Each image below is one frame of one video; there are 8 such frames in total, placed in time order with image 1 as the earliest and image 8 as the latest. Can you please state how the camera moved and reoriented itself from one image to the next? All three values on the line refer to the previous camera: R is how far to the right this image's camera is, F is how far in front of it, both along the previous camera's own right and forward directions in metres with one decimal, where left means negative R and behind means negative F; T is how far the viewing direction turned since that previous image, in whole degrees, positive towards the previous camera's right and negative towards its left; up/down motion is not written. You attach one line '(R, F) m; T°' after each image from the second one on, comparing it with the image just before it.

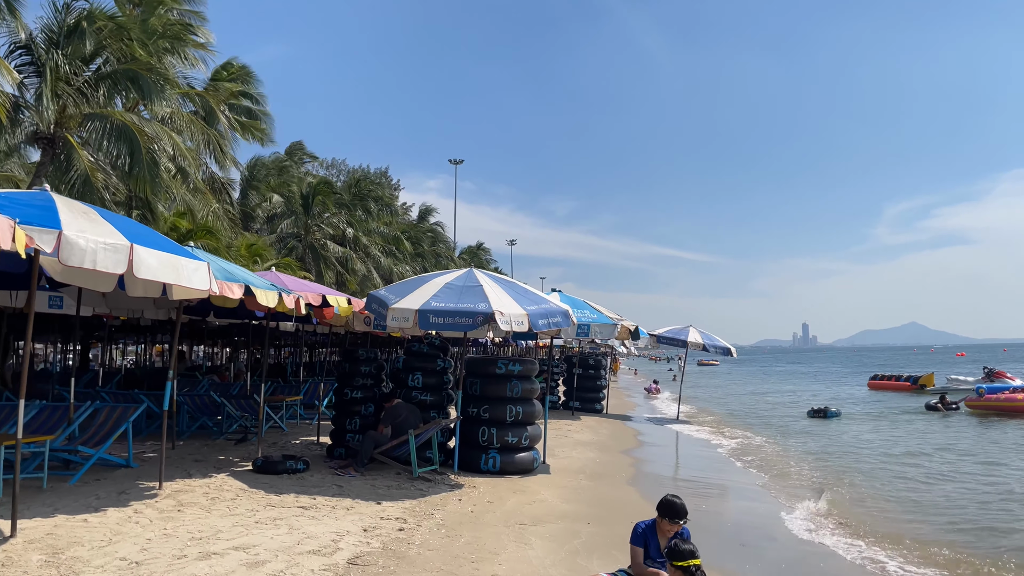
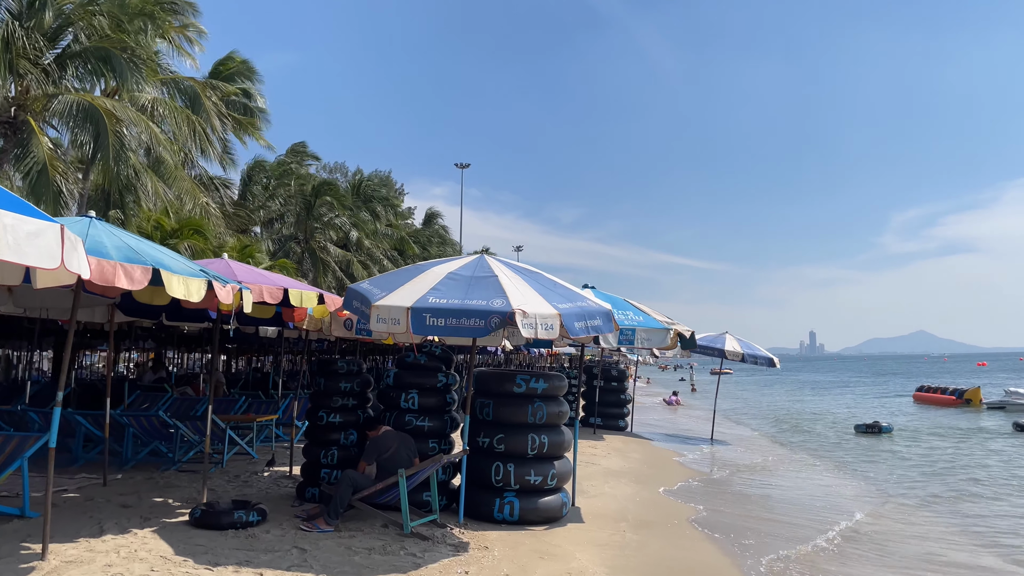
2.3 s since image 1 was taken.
(-0.2, +2.1) m; 0°
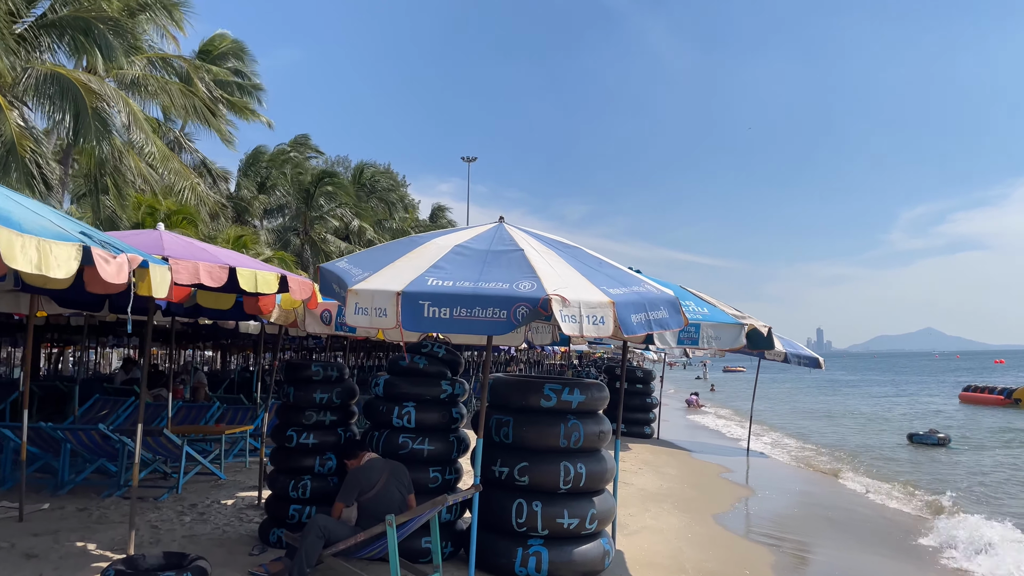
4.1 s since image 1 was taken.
(-0.2, +1.7) m; 0°
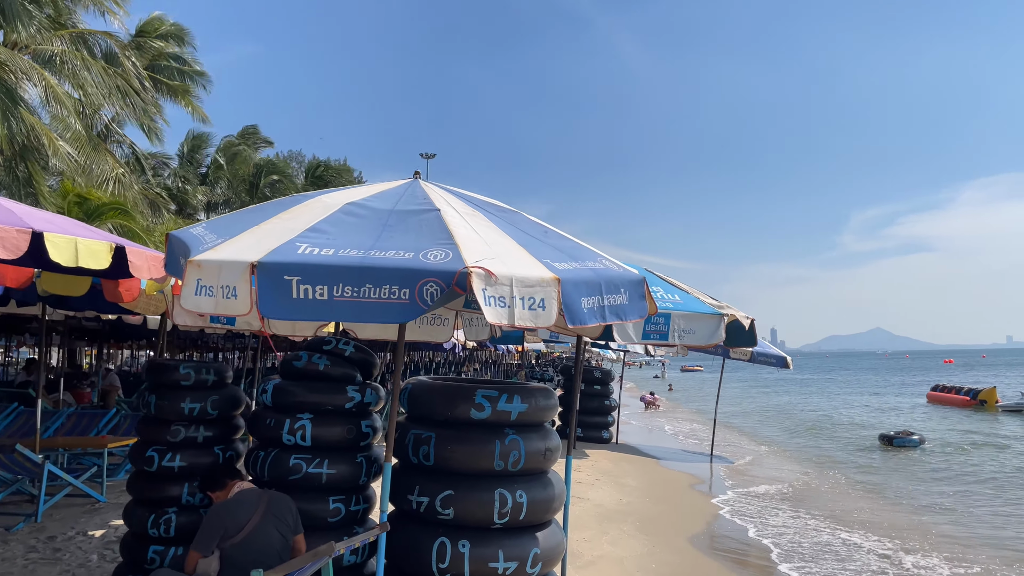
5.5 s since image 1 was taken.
(+0.3, +1.1) m; +3°
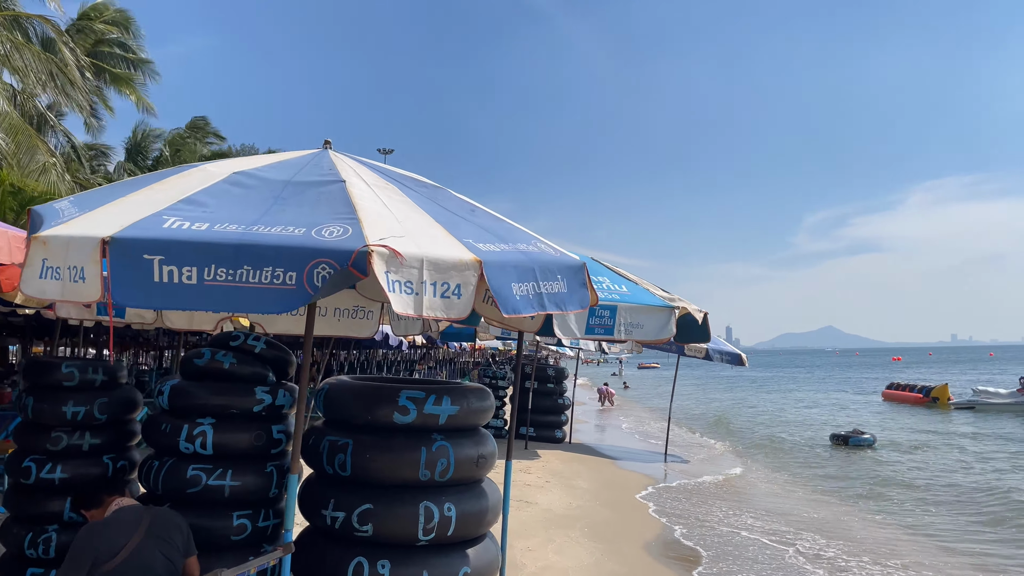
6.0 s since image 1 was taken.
(+0.2, +0.4) m; +3°
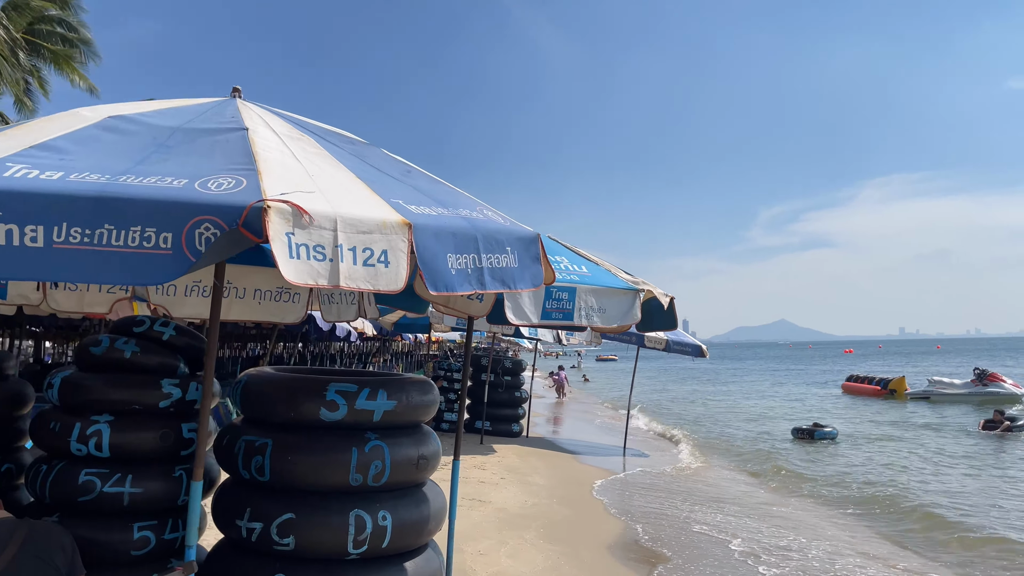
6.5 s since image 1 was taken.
(+0.1, +0.4) m; +3°
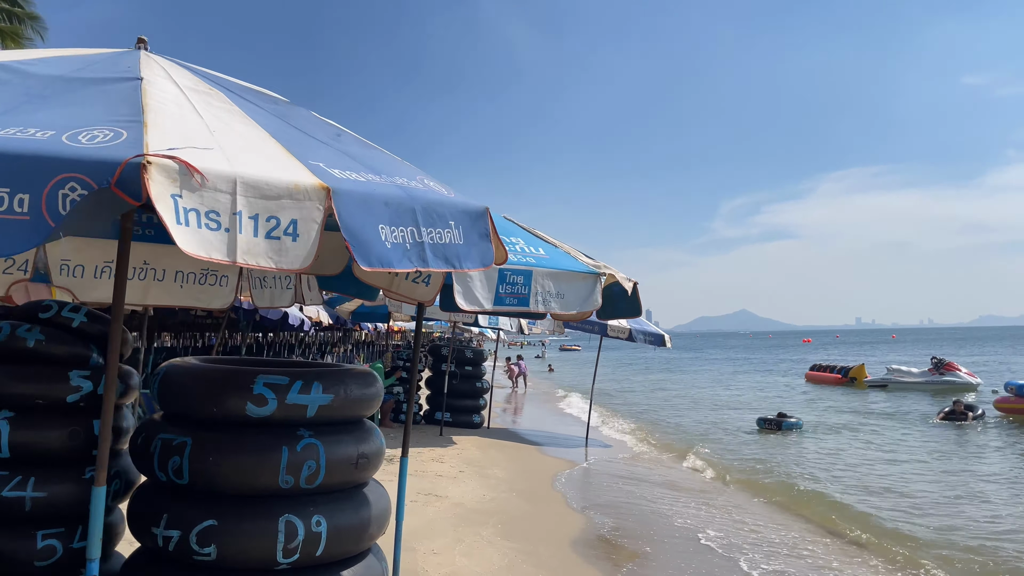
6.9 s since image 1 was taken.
(+0.1, +0.3) m; +3°
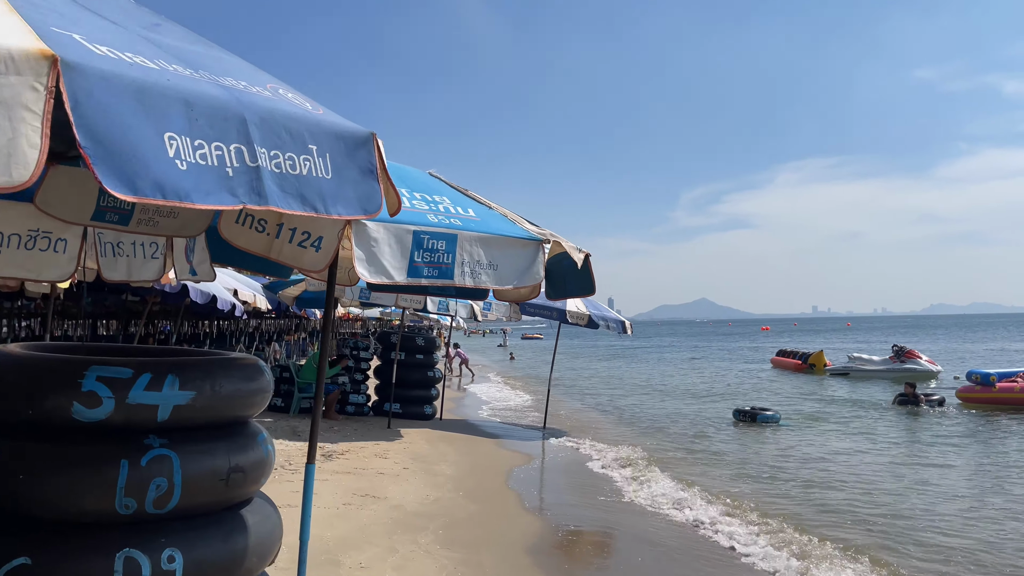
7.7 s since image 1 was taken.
(+0.2, +0.6) m; +3°
